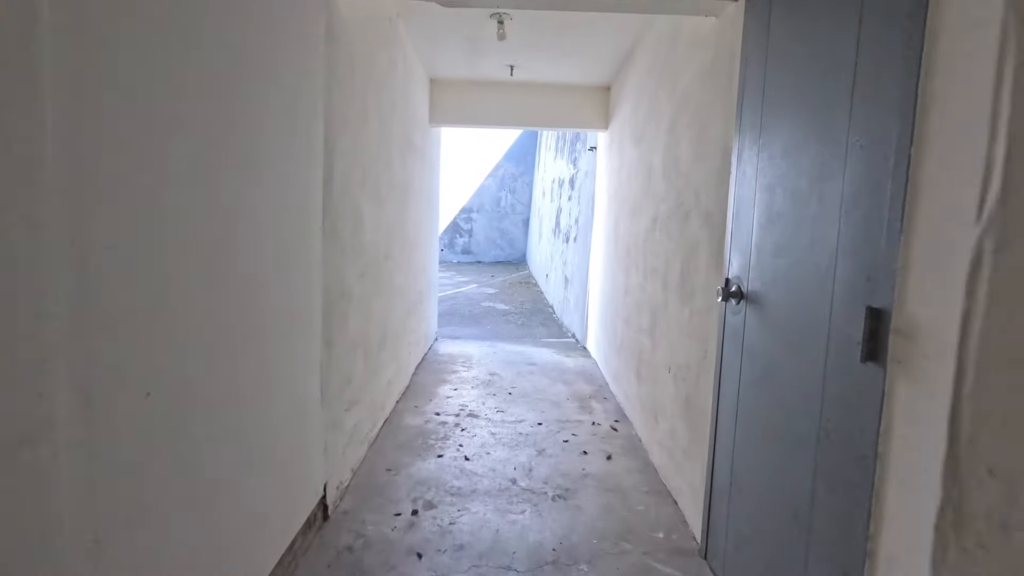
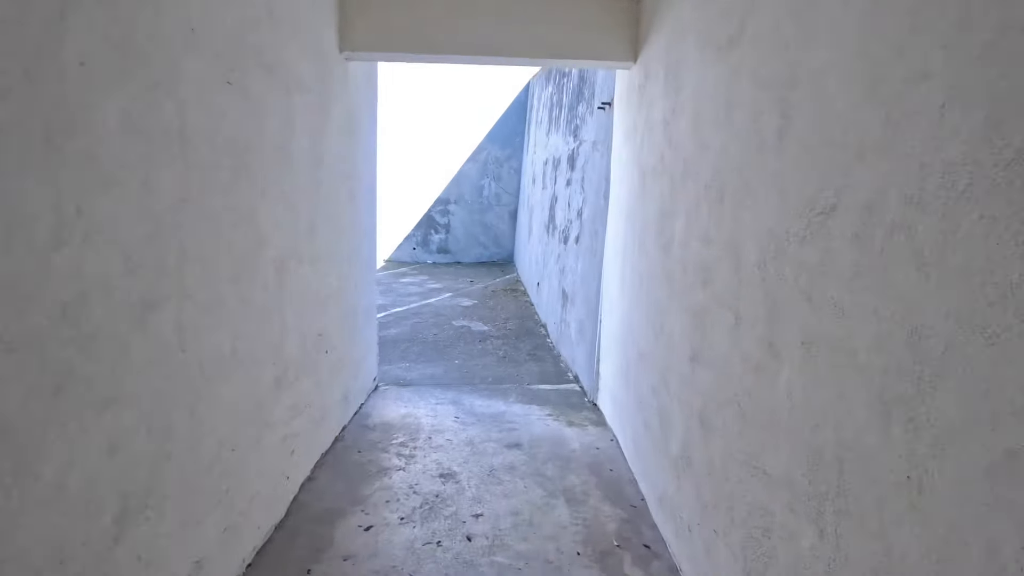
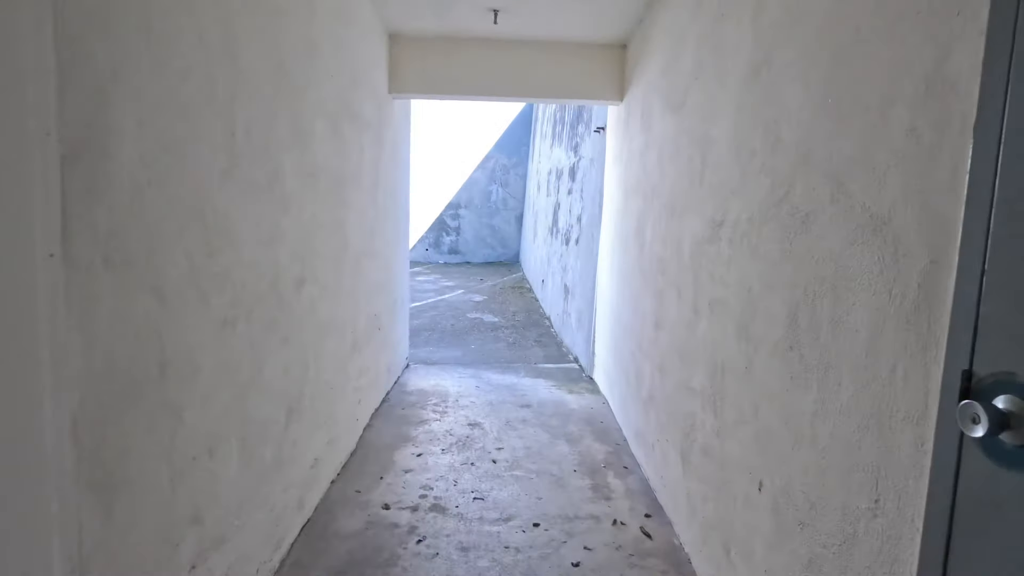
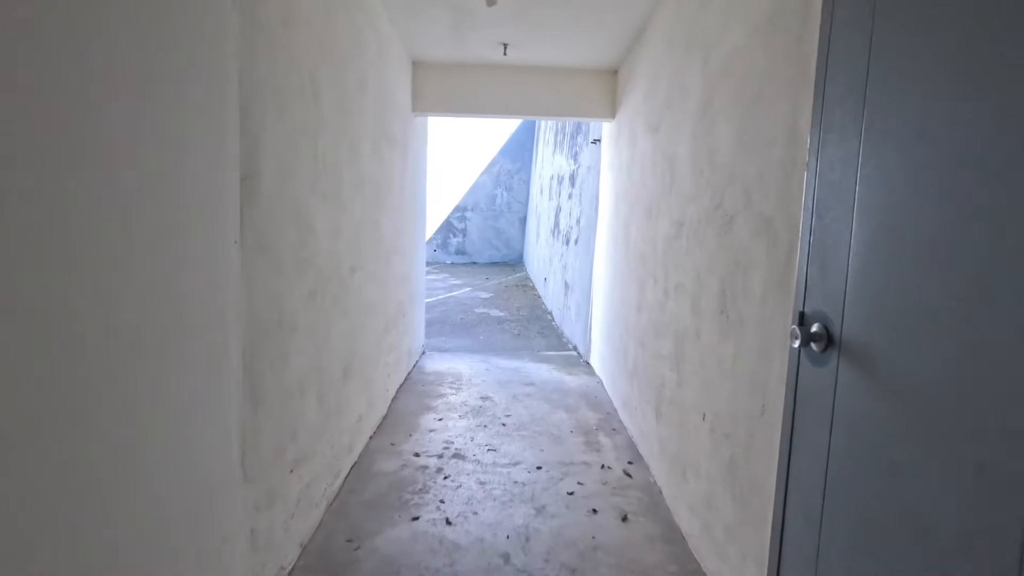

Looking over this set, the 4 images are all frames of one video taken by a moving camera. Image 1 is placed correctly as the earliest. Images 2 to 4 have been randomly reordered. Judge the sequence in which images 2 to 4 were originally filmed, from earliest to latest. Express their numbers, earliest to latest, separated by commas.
4, 3, 2
